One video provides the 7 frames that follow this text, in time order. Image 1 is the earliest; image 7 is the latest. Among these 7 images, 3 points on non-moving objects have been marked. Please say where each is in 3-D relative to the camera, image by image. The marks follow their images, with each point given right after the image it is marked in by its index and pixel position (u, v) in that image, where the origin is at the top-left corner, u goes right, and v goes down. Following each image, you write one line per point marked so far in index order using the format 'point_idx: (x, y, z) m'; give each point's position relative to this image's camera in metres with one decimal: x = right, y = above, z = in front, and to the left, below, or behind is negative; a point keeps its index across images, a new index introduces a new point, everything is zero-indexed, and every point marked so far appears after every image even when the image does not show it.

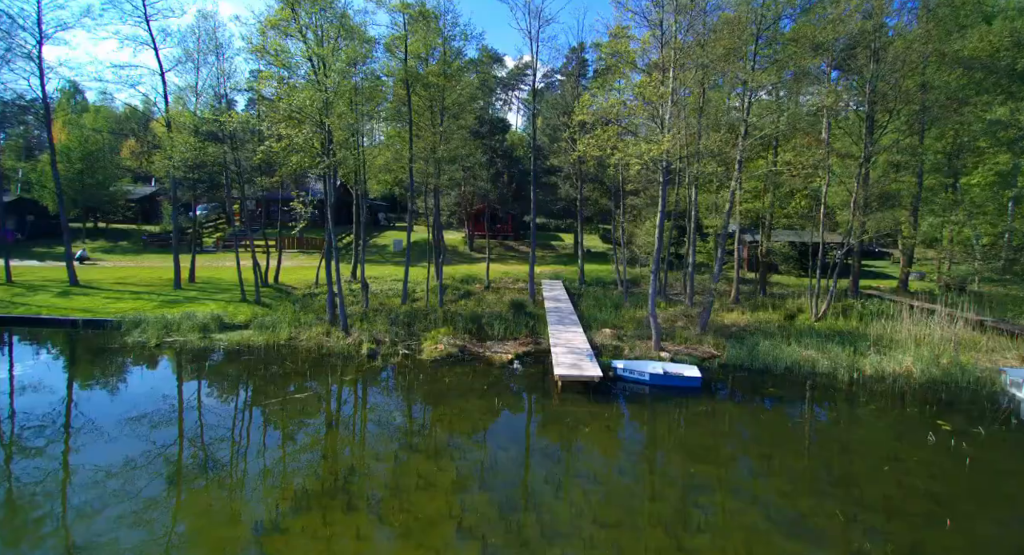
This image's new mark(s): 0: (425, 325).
0: (-2.1, -1.2, +12.6) m
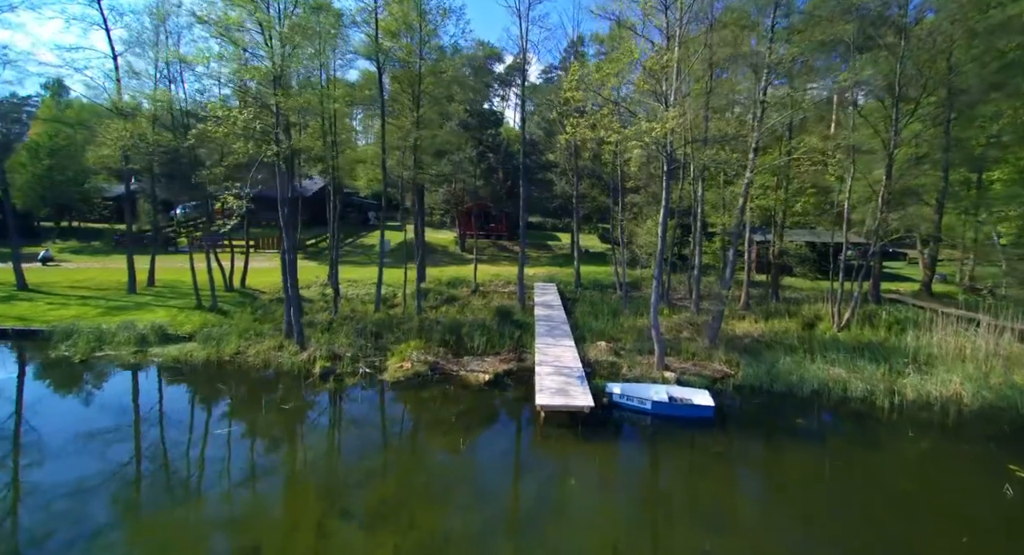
0: (-2.5, -1.3, +11.1) m
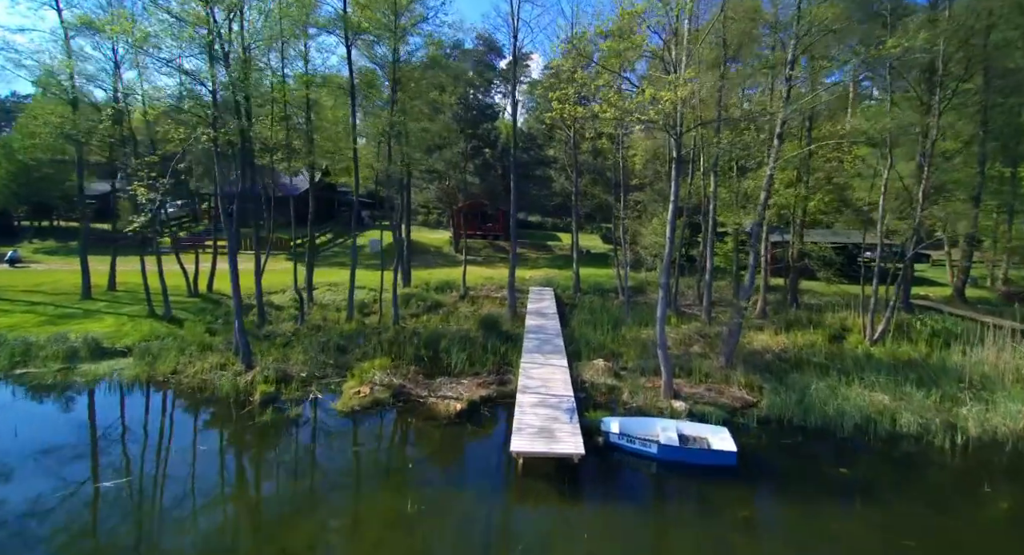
0: (-2.8, -1.4, +9.6) m
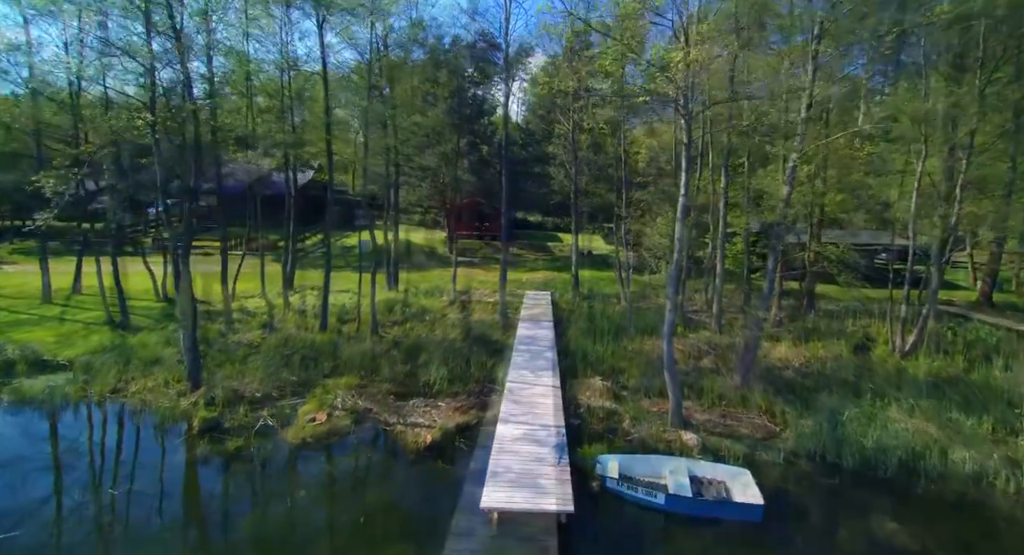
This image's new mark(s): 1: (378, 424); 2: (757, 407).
0: (-3.0, -1.5, +8.5) m
1: (-1.7, -1.9, +6.7) m
2: (+3.4, -1.8, +7.3) m
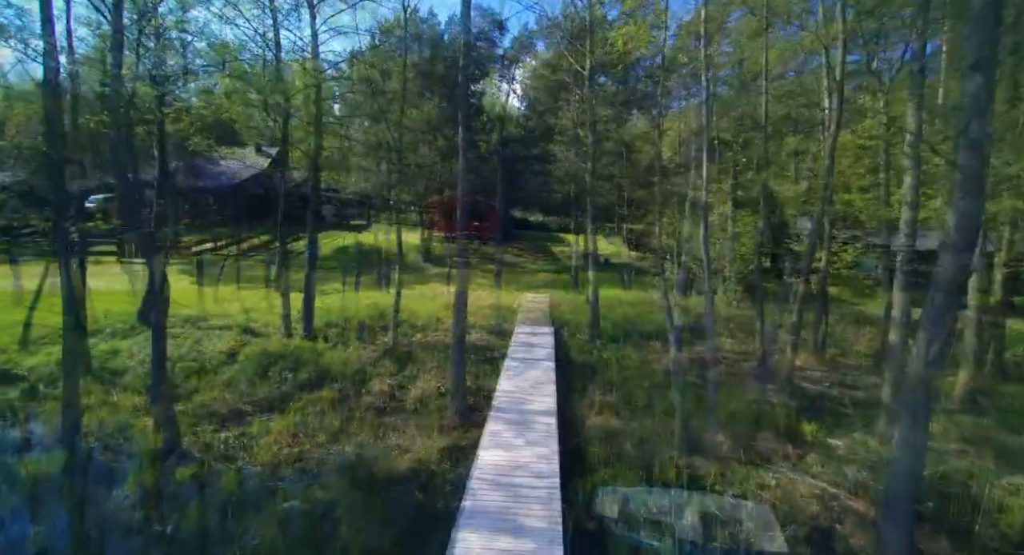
0: (-3.1, -1.5, +7.8) m
1: (-1.8, -1.9, +6.0) m
2: (+3.4, -1.9, +6.6) m
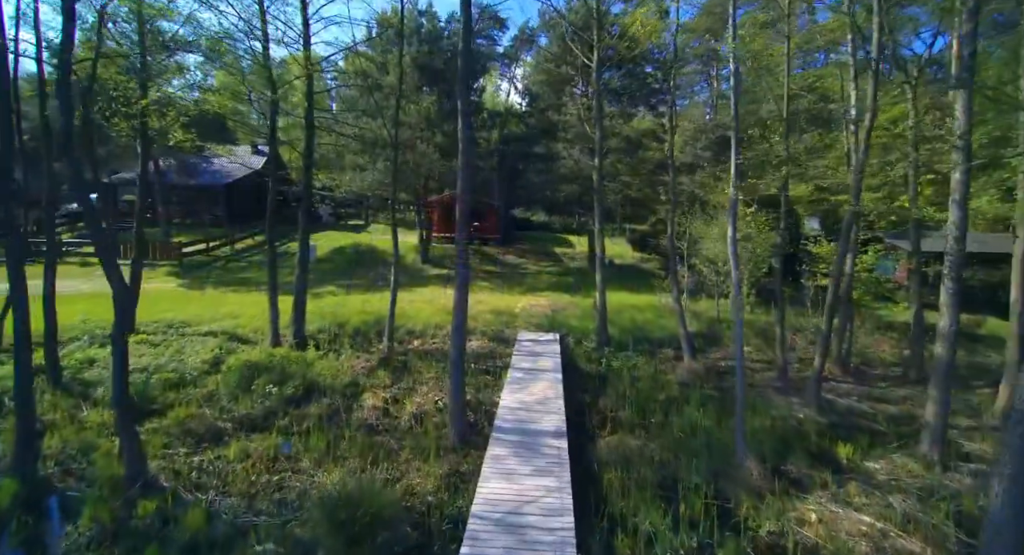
0: (-3.0, -1.6, +7.2) m
1: (-1.7, -2.0, +5.4) m
2: (+3.4, -1.9, +6.0) m
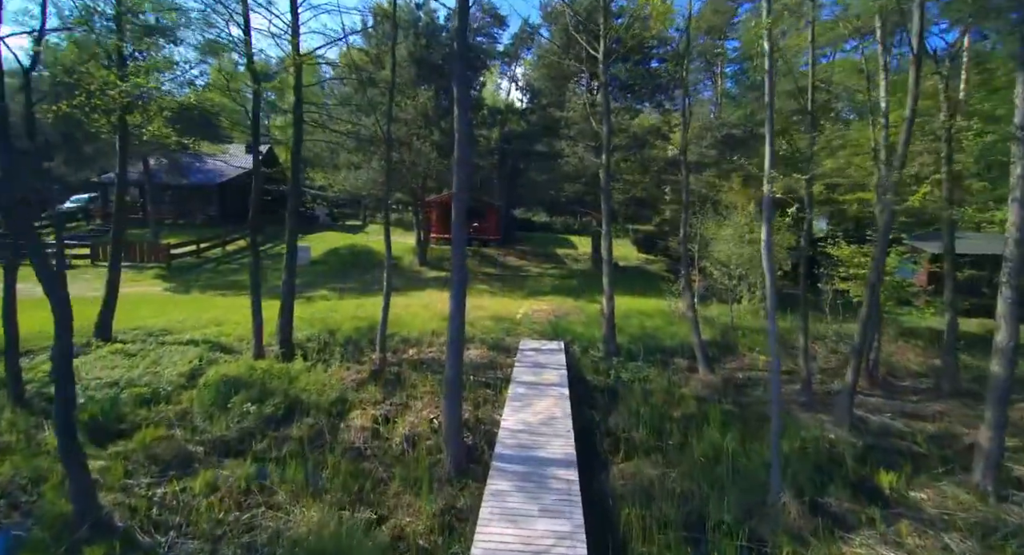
0: (-3.0, -1.7, +6.6) m
1: (-1.7, -2.0, +4.8) m
2: (+3.4, -2.0, +5.4) m
